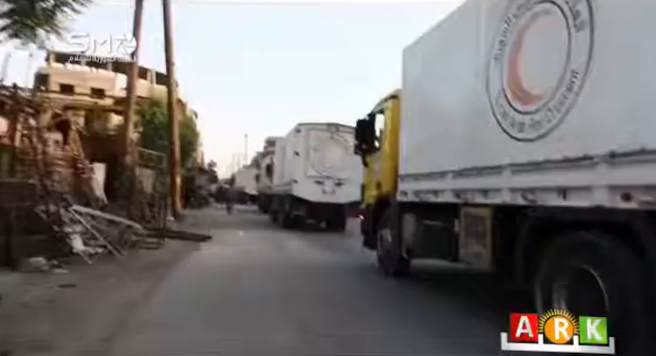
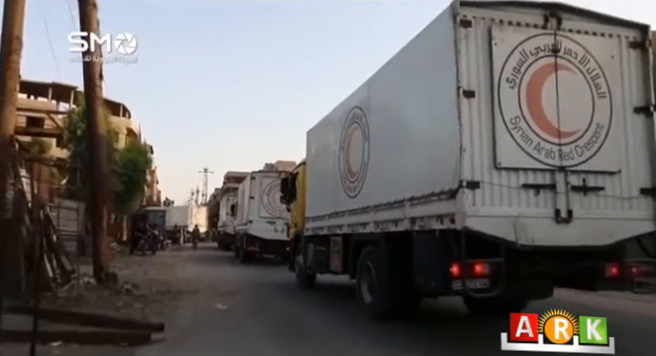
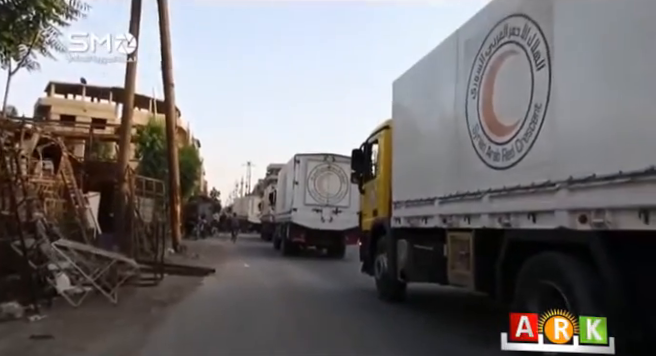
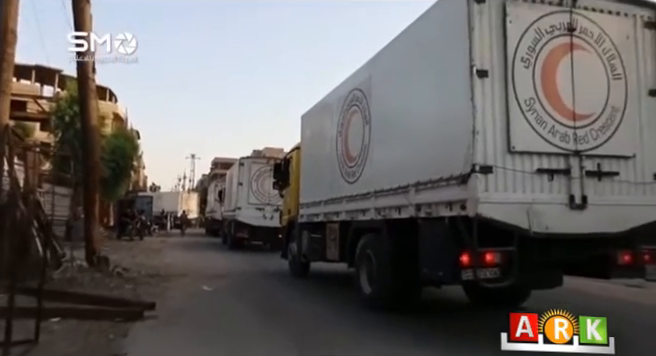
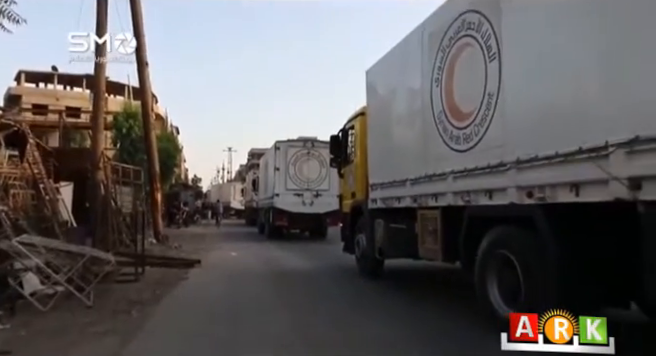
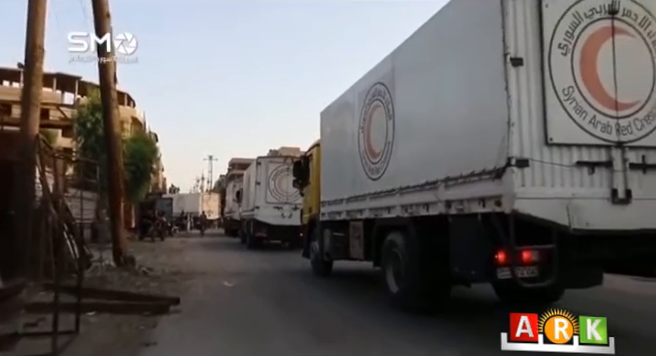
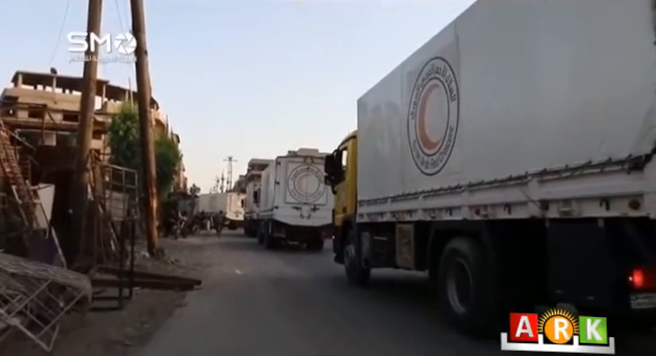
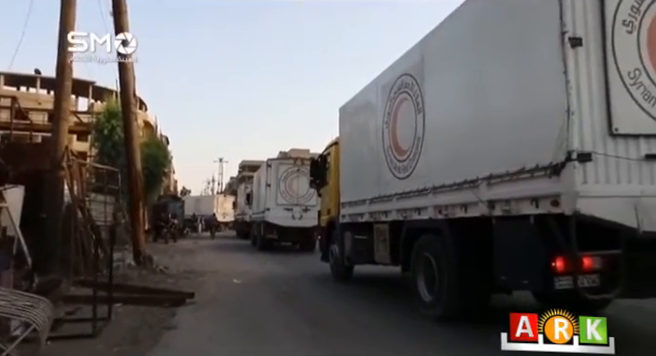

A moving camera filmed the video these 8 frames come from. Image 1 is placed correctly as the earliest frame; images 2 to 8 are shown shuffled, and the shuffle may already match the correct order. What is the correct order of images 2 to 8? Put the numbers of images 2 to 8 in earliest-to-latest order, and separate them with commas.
3, 5, 7, 8, 6, 4, 2
